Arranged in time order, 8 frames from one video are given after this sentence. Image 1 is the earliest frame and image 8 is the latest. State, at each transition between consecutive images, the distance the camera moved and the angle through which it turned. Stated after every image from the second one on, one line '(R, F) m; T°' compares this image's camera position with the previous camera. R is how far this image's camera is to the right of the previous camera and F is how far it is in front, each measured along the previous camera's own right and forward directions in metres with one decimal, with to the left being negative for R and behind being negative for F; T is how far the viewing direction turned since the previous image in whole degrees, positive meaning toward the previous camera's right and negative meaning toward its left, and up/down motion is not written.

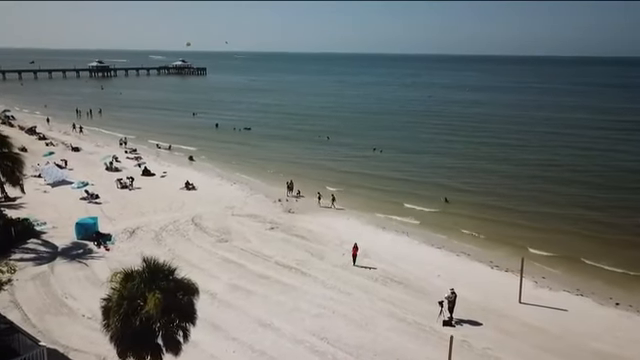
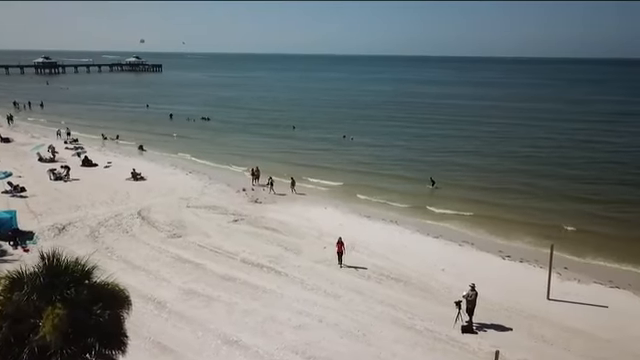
(-0.6, +4.9) m; +4°
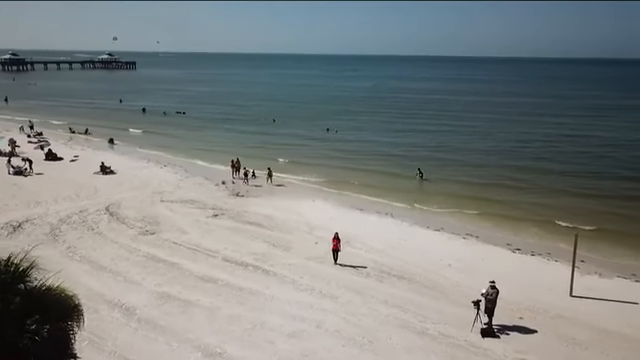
(-0.5, +2.3) m; +2°
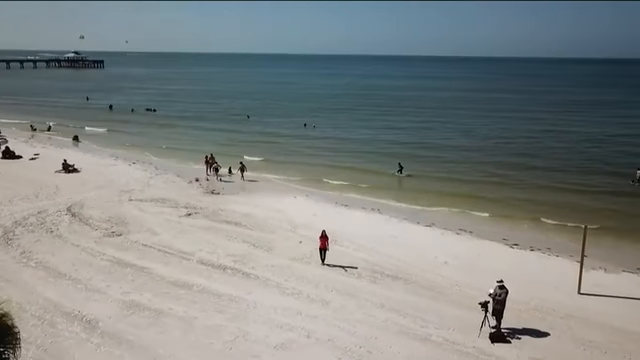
(-0.4, +1.6) m; +3°
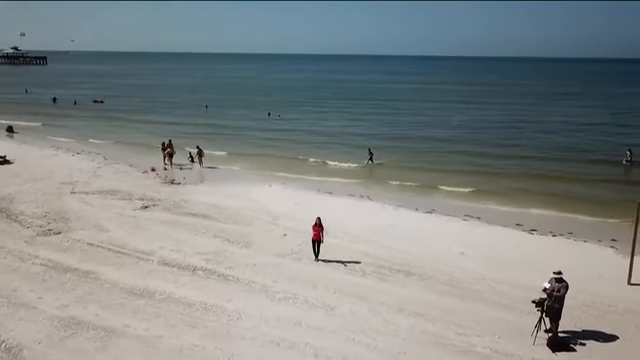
(-0.9, +3.2) m; +5°
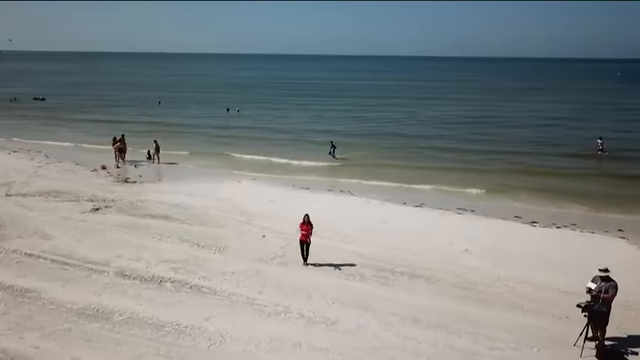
(-0.8, +2.0) m; +5°
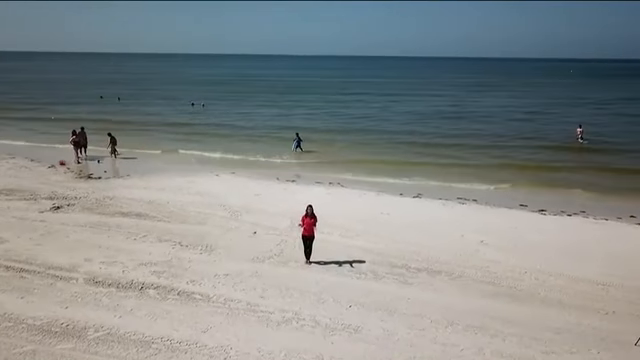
(-0.8, +1.5) m; +4°
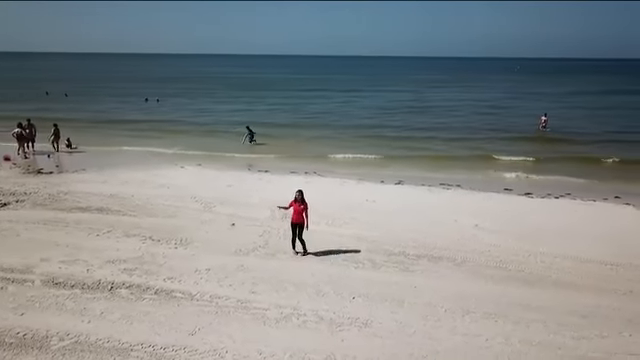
(-0.6, +1.0) m; +5°
